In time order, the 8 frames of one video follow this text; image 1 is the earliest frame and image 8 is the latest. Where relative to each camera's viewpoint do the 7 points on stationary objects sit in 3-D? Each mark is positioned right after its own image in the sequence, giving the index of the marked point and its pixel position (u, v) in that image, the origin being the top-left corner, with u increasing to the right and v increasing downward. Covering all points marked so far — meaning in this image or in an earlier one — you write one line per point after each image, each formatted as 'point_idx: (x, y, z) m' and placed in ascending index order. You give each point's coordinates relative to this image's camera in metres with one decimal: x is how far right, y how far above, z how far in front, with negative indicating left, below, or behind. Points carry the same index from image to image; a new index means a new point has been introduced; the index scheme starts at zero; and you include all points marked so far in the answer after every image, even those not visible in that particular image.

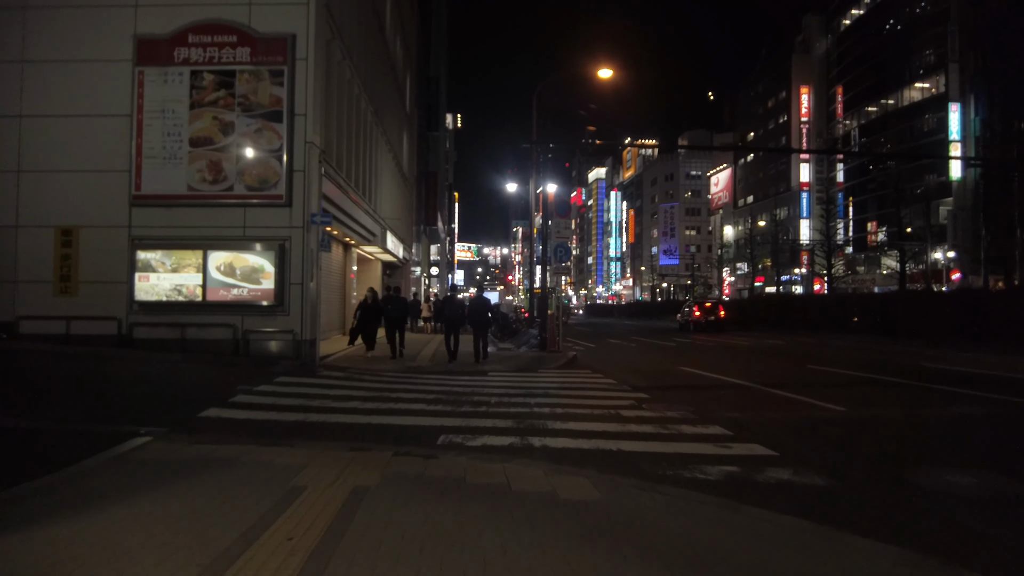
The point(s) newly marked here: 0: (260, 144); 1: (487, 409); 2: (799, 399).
0: (-5.7, +3.3, +15.0) m
1: (-0.4, -1.8, +10.0) m
2: (+5.0, -2.0, +11.4) m
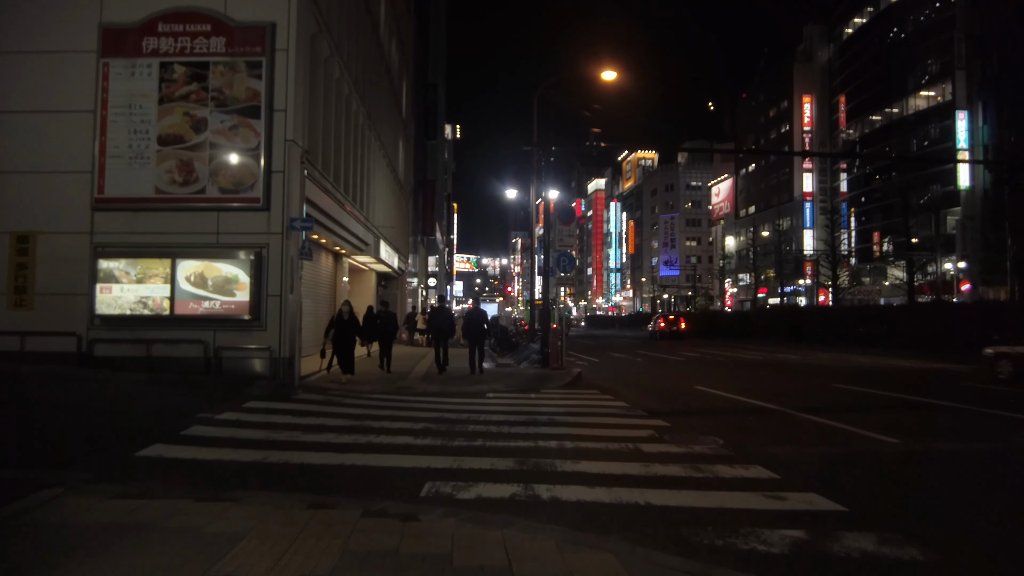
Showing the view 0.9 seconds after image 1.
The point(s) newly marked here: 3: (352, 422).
0: (-5.7, +3.0, +13.7) m
1: (-0.4, -2.0, +8.6) m
2: (+5.0, -2.1, +10.0) m
3: (-2.3, -2.0, +9.8) m
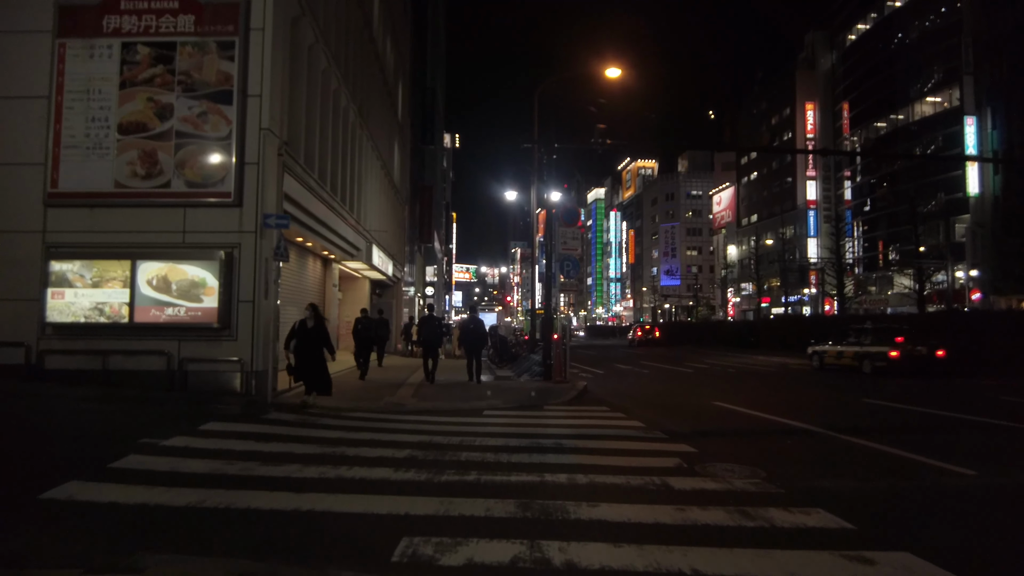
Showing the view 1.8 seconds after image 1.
0: (-5.7, +2.9, +12.3) m
1: (-0.3, -2.0, +7.1) m
2: (+5.0, -2.2, +8.6) m
3: (-2.3, -2.0, +8.3) m
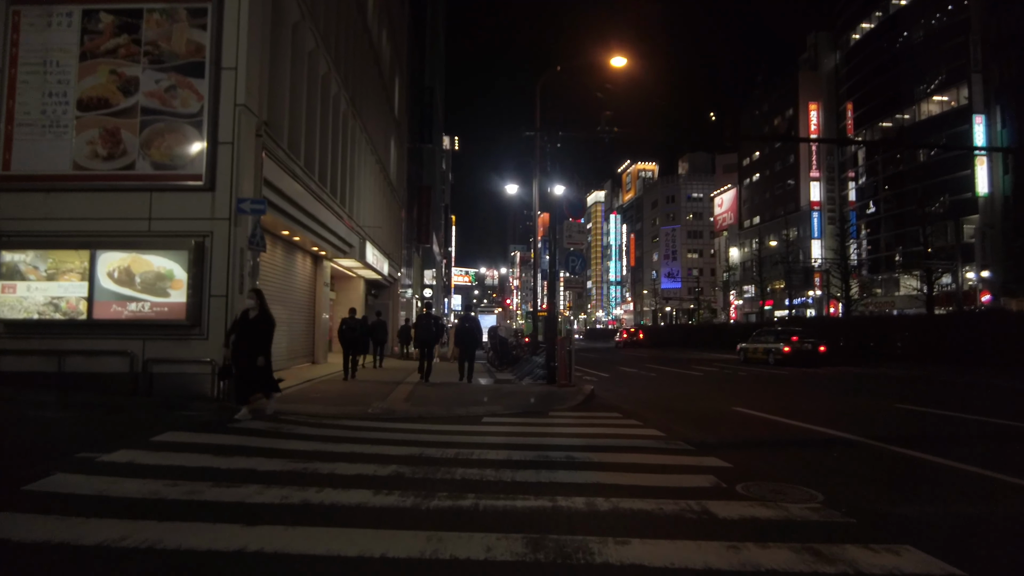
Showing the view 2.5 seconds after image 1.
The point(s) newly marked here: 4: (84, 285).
0: (-5.7, +3.0, +11.1) m
1: (-0.3, -1.9, +5.9) m
2: (+5.1, -2.0, +7.3) m
3: (-2.3, -1.9, +7.1) m
4: (-7.1, +0.1, +10.9) m
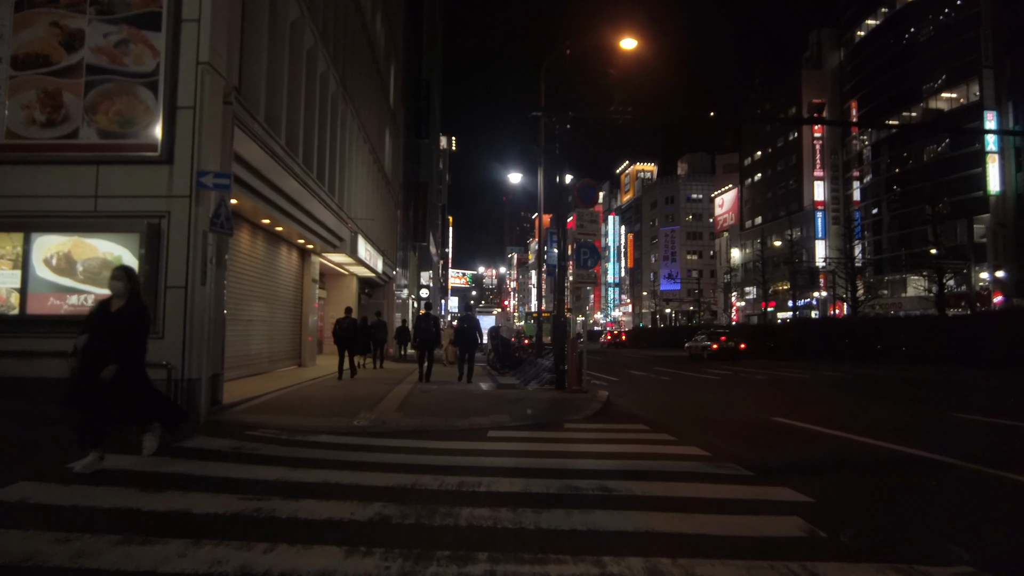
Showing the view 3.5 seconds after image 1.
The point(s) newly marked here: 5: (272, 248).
0: (-5.5, +3.2, +9.4) m
1: (-0.1, -1.7, +4.3) m
2: (+5.2, -1.9, +5.7) m
3: (-2.1, -1.7, +5.4) m
4: (-6.9, +0.2, +9.3) m
5: (-6.4, +1.1, +17.5) m
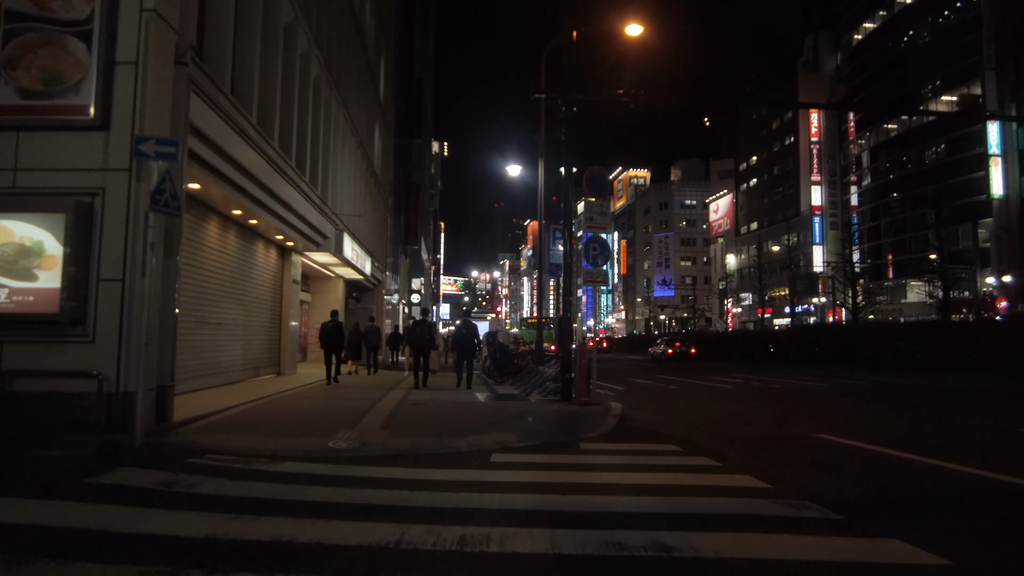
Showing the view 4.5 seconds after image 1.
0: (-5.4, +3.3, +7.8) m
1: (0.0, -1.6, +2.6) m
2: (+5.4, -1.8, +4.1) m
3: (-2.0, -1.6, +3.8) m
4: (-6.8, +0.3, +7.6) m
5: (-6.4, +1.1, +15.8) m
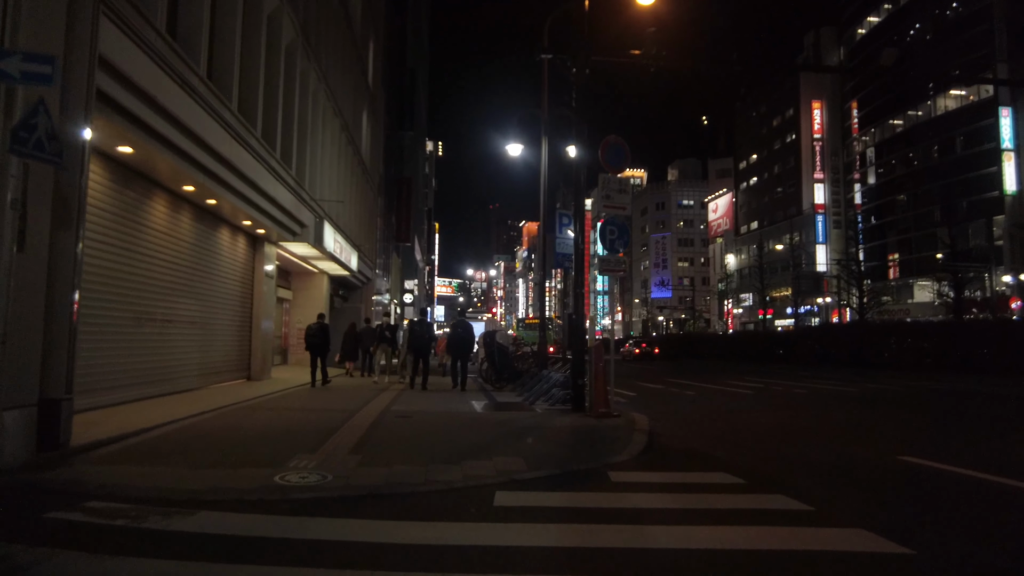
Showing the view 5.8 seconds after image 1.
0: (-5.3, +3.5, +5.7) m
1: (+0.2, -1.4, +0.5) m
2: (+5.5, -1.6, +2.1) m
3: (-1.8, -1.4, +1.7) m
4: (-6.7, +0.5, +5.4) m
5: (-6.3, +1.2, +13.7) m
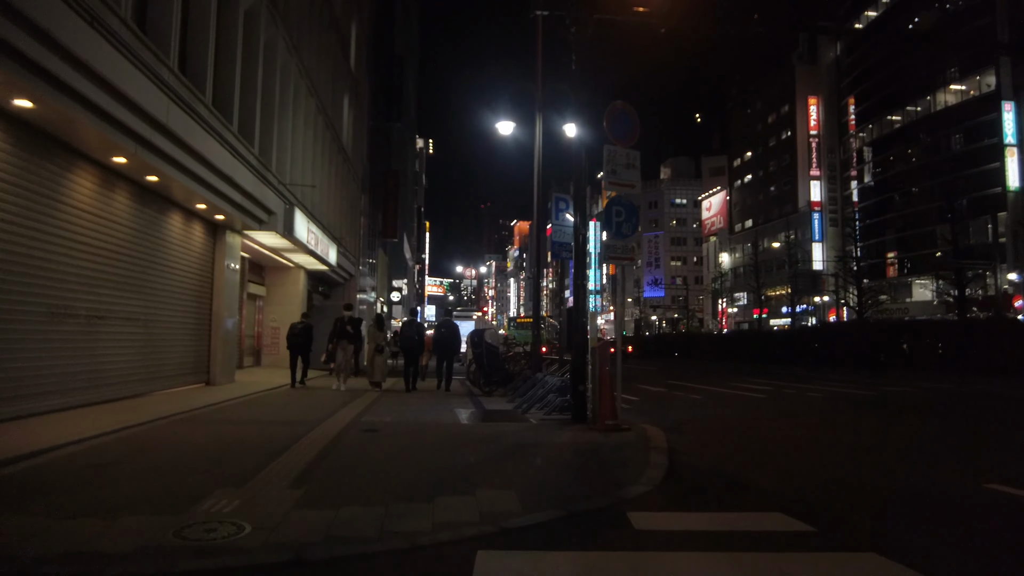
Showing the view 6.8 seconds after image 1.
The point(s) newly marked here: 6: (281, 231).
0: (-5.4, +3.6, +3.9) m
1: (+0.2, -1.2, -1.1) m
2: (+5.5, -1.5, +0.5) m
3: (-1.9, -1.3, 0.0) m
4: (-6.8, +0.6, +3.7) m
5: (-6.5, +1.4, +11.9) m
6: (-5.8, +1.4, +16.7) m
